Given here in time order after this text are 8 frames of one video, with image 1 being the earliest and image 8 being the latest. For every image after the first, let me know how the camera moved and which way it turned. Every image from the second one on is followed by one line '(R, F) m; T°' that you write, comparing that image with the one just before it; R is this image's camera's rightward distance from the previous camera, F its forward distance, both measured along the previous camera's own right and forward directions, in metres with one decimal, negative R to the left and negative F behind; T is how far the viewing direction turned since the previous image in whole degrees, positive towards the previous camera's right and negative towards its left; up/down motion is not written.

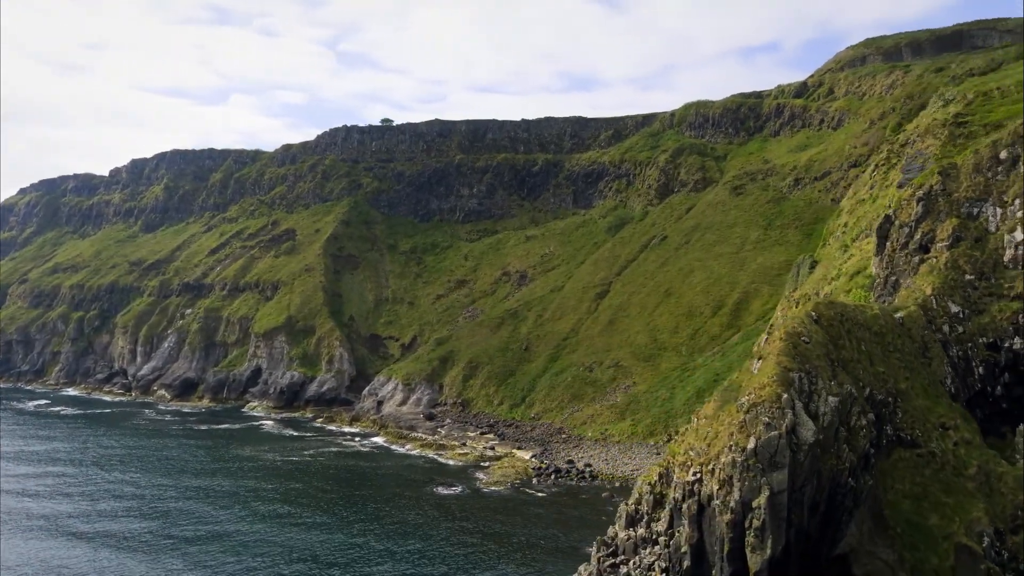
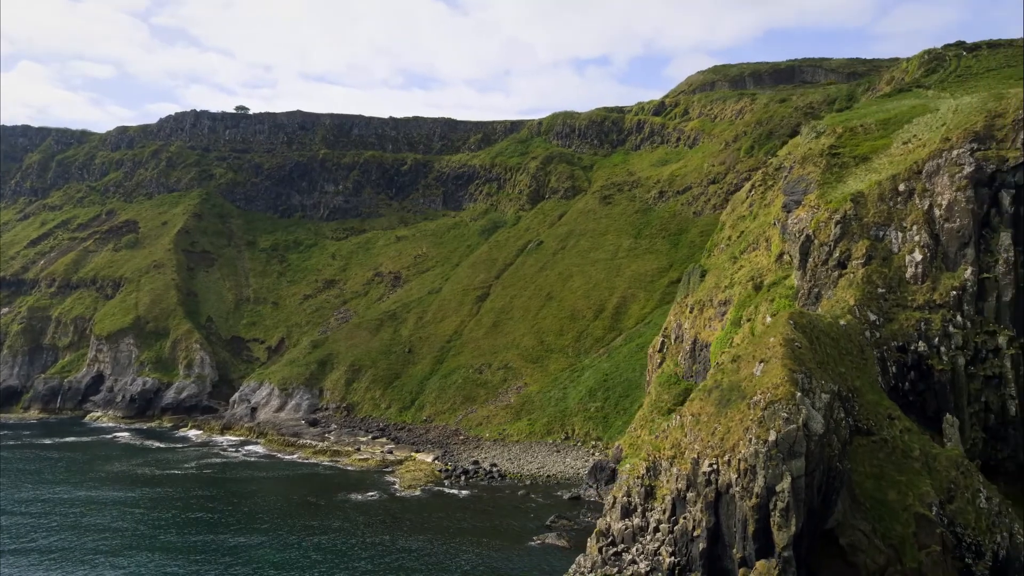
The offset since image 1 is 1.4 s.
(-7.6, -0.7) m; +13°
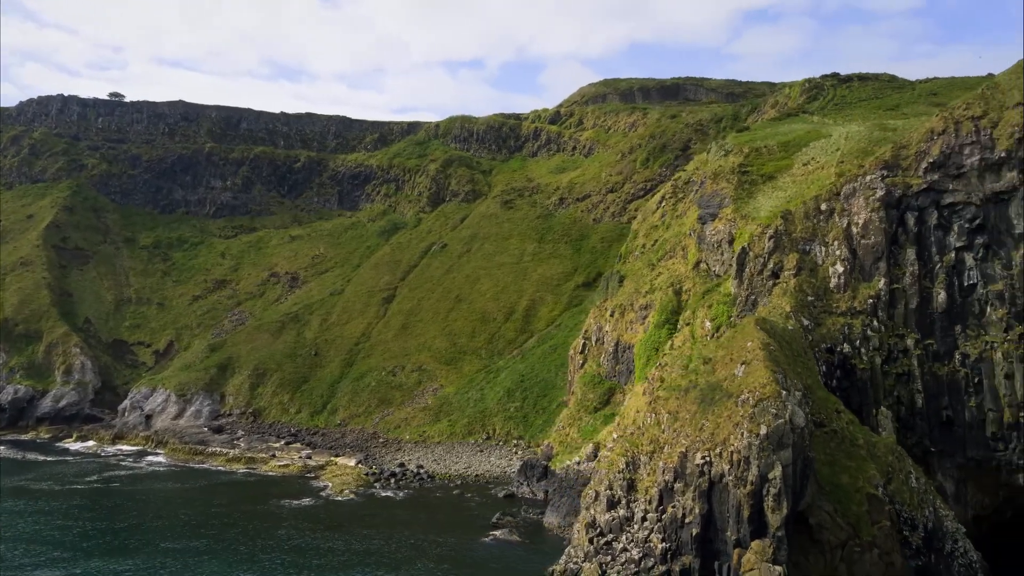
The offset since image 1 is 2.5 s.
(-6.0, -1.2) m; +10°
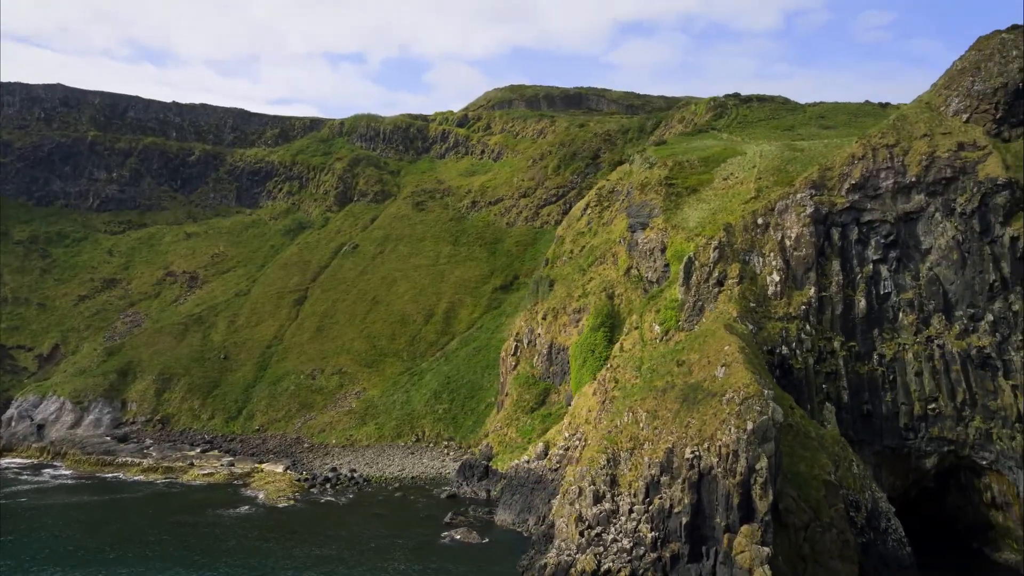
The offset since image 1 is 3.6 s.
(-5.8, -1.1) m; +9°
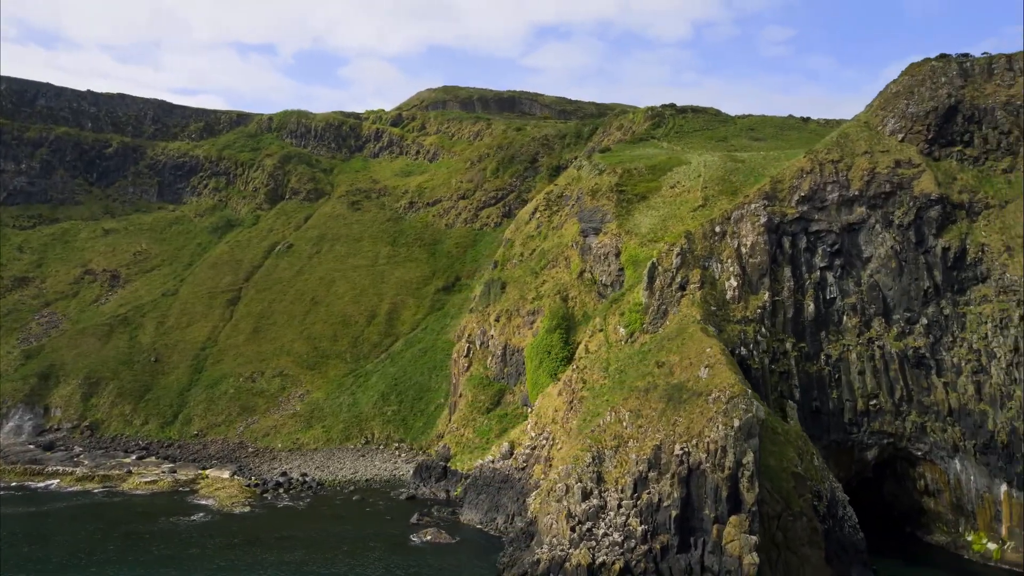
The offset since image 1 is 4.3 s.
(-4.2, -0.8) m; +7°
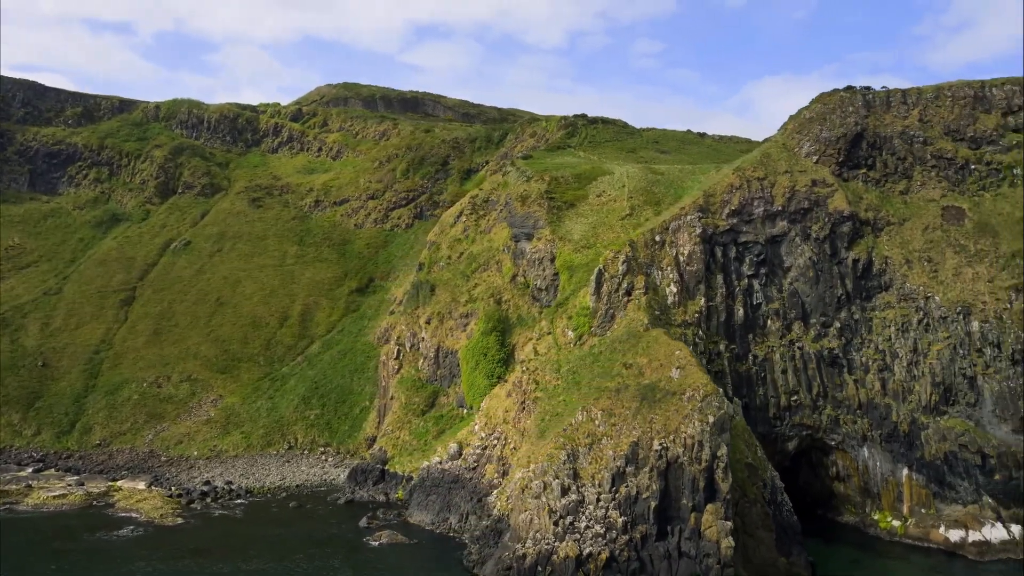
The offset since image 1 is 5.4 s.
(-6.1, -1.0) m; +10°
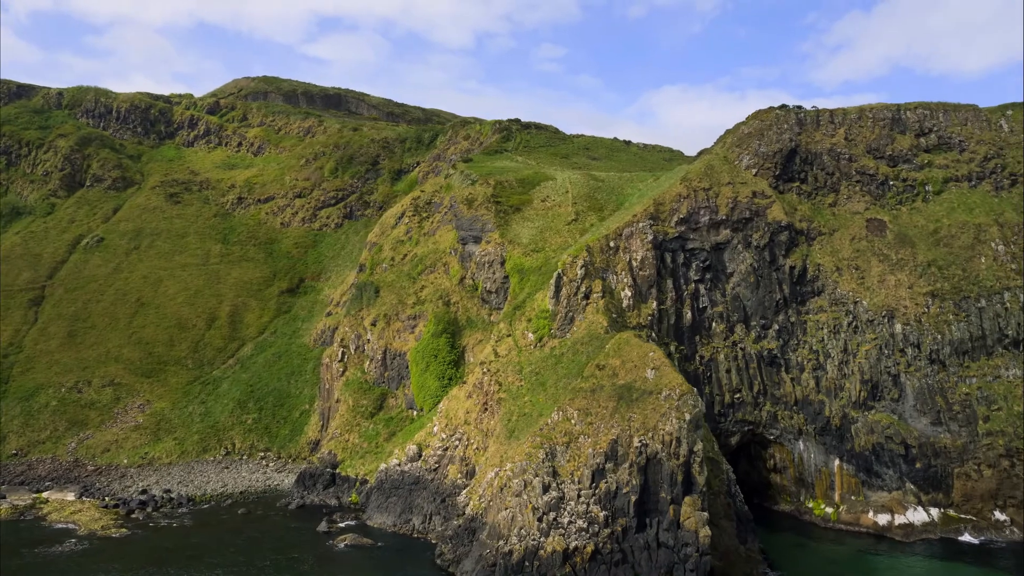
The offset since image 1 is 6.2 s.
(-4.7, -0.9) m; +7°
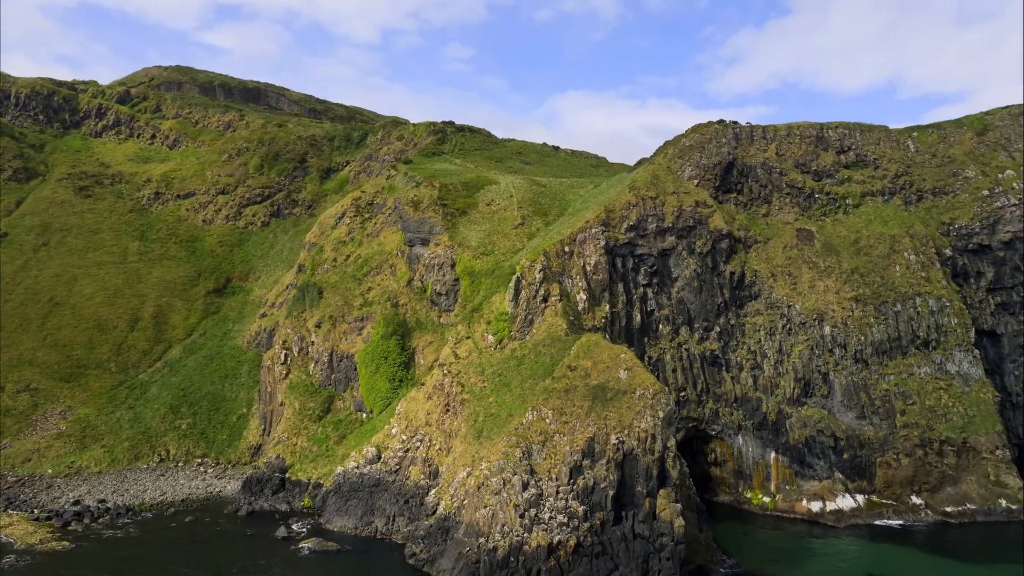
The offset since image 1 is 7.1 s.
(-4.8, -1.1) m; +7°
